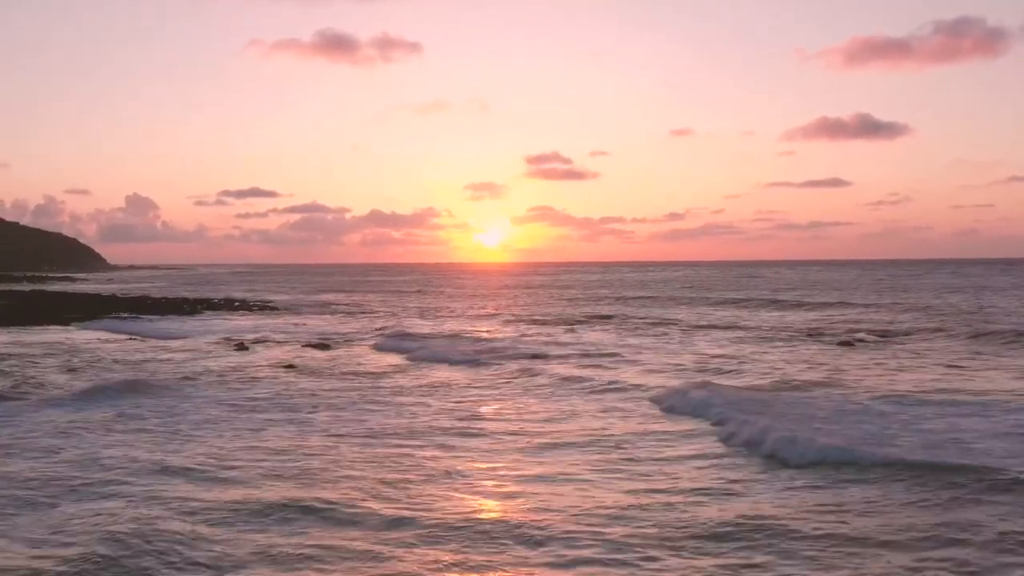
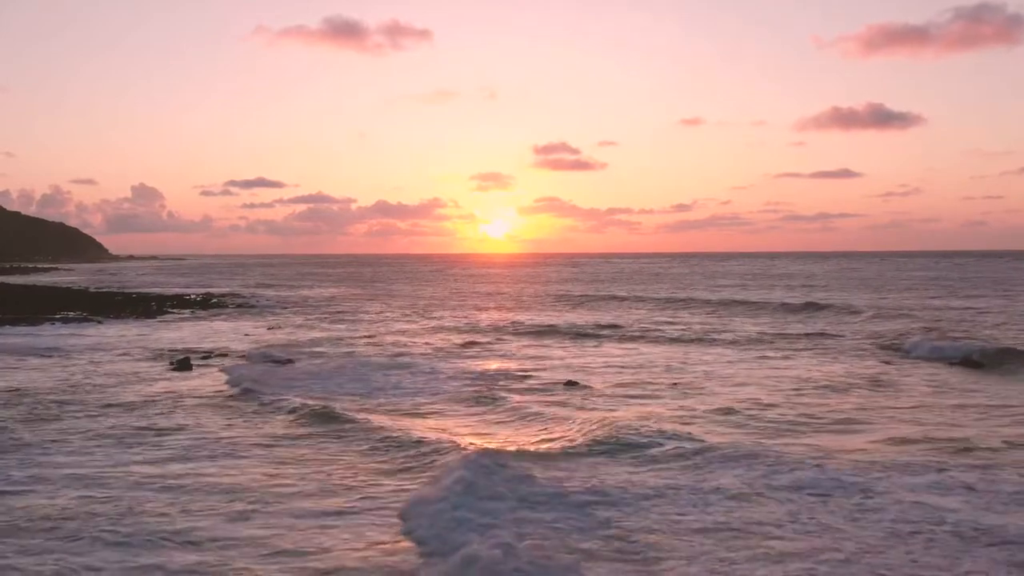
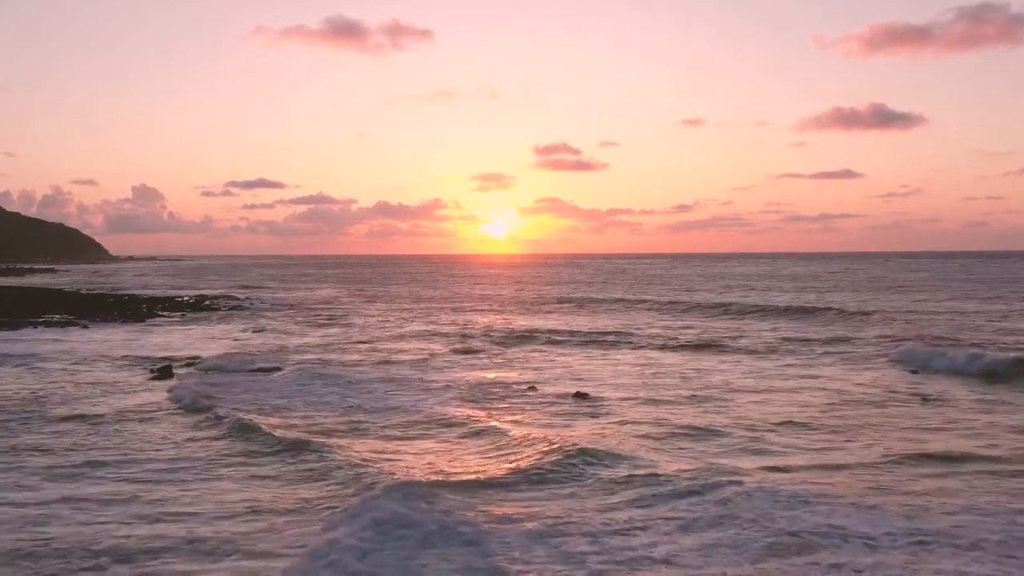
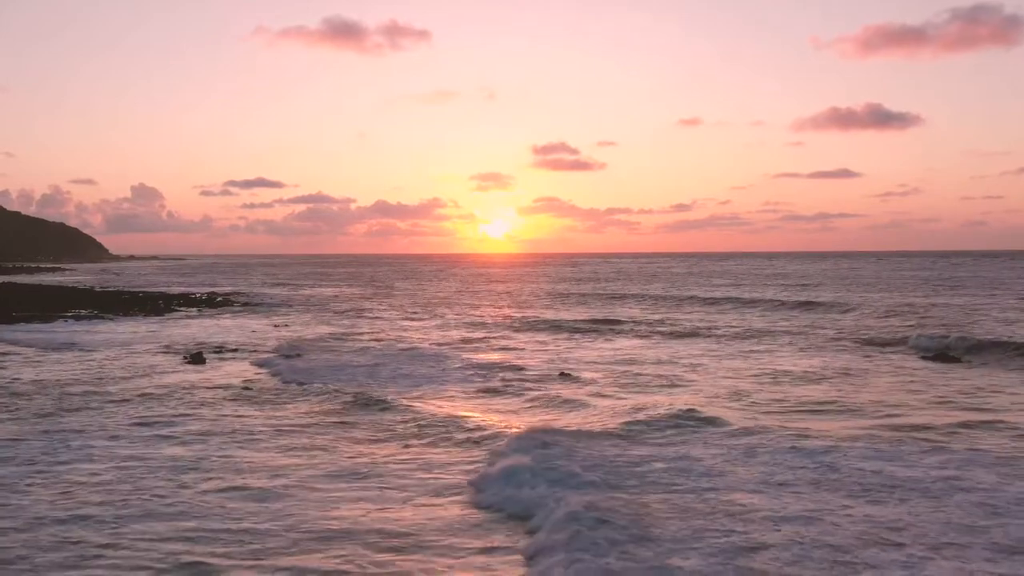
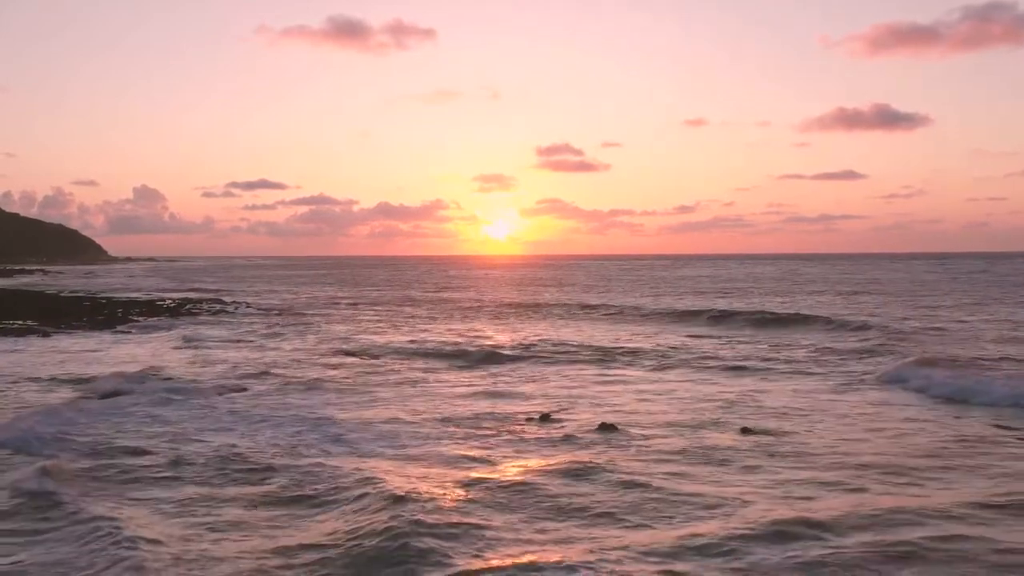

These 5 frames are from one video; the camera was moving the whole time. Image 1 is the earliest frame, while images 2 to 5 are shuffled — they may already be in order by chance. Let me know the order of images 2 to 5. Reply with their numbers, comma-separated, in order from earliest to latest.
4, 2, 3, 5
